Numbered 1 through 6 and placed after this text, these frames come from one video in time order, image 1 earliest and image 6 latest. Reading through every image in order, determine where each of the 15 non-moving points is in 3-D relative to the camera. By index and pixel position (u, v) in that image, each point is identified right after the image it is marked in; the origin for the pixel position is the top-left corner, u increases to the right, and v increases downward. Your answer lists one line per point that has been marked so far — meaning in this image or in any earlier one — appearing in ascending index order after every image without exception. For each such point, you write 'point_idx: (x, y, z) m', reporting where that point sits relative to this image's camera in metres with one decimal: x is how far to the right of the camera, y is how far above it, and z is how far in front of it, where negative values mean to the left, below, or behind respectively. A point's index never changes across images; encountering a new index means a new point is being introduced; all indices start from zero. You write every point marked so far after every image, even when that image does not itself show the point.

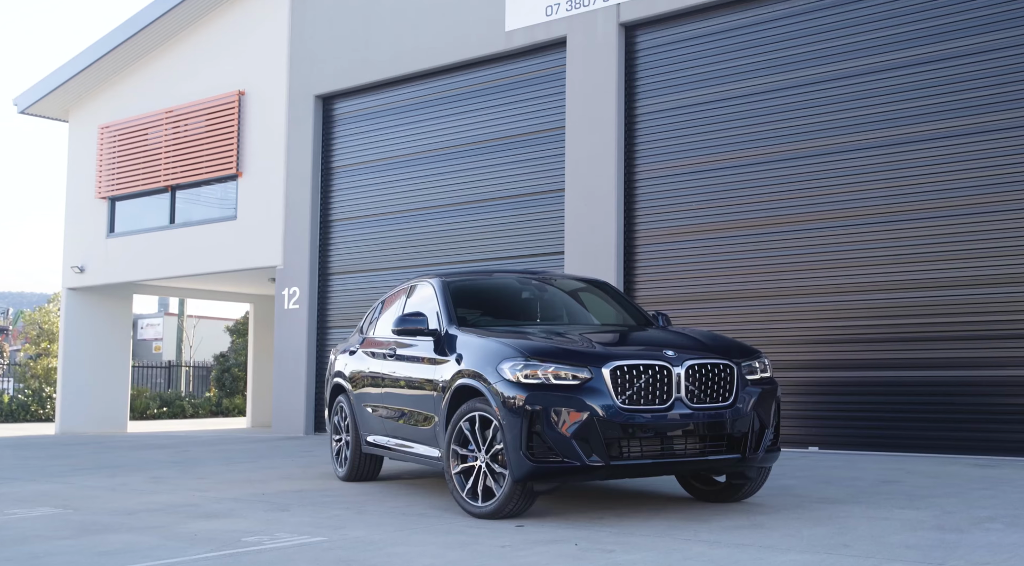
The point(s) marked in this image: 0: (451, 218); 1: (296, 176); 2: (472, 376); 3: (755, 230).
0: (-0.9, +1.0, +14.3) m
1: (-3.7, +1.9, +16.3) m
2: (-0.3, -0.6, +6.2) m
3: (+2.8, +0.7, +11.1) m
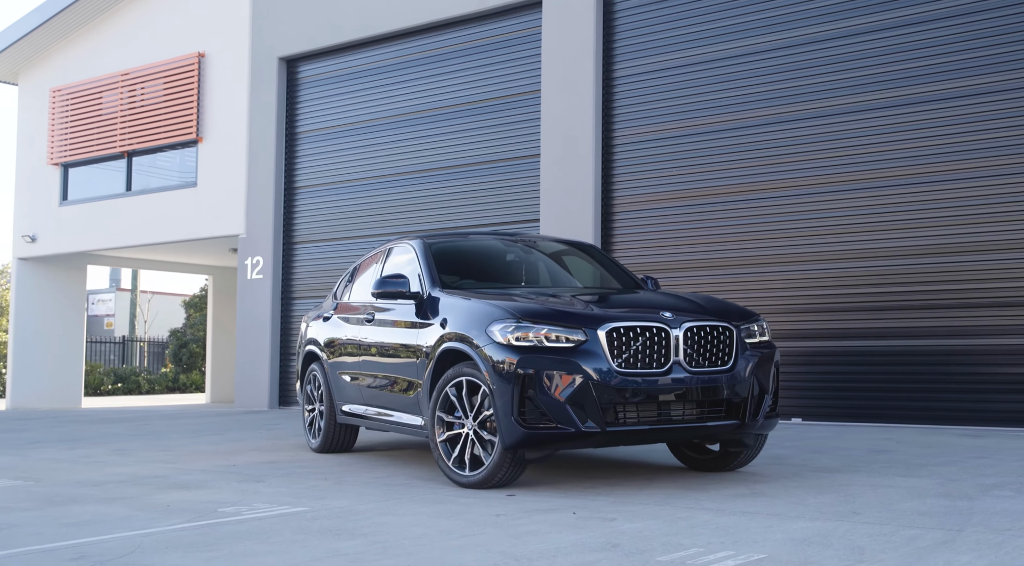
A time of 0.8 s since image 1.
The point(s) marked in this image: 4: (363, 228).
0: (-1.3, +1.5, +13.9) m
1: (-4.2, +2.4, +15.8) m
2: (-0.3, -0.3, +5.9) m
3: (+2.5, +1.0, +10.9) m
4: (-2.2, +0.9, +14.5) m
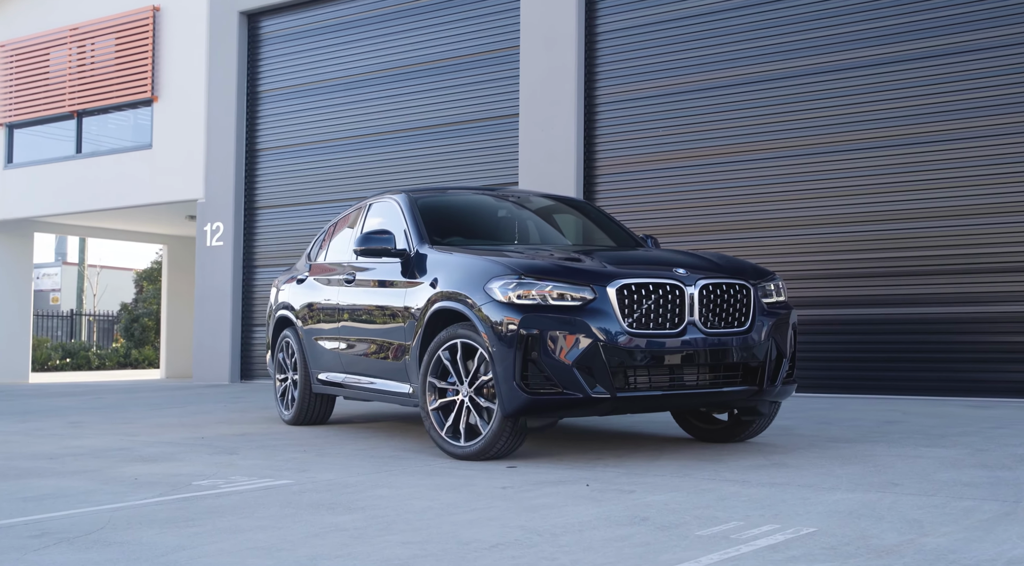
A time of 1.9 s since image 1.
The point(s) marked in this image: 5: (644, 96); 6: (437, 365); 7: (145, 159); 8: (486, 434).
0: (-1.7, +1.9, +13.3) m
1: (-4.6, +2.9, +15.1) m
2: (-0.3, -0.1, +5.5) m
3: (+2.3, +1.4, +10.5) m
4: (-2.6, +1.3, +13.9) m
5: (+1.5, +2.2, +11.2) m
6: (-0.4, -0.5, +5.6) m
7: (-6.2, +2.1, +16.2) m
8: (-0.1, -0.8, +5.2) m
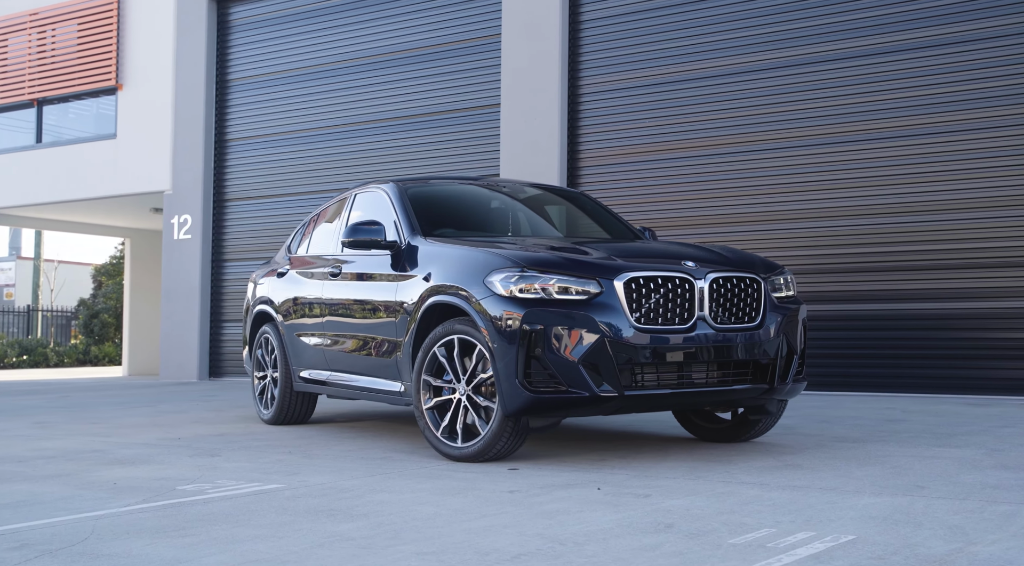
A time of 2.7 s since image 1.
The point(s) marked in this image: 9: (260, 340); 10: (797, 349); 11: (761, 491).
0: (-2.0, +2.0, +13.0) m
1: (-5.0, +3.0, +14.7) m
2: (-0.3, -0.1, +5.2) m
3: (+2.1, +1.4, +10.4) m
4: (-3.0, +1.4, +13.6) m
5: (+1.3, +2.2, +11.0) m
6: (-0.4, -0.4, +5.3) m
7: (-6.6, +2.2, +15.7) m
8: (-0.1, -0.8, +5.0) m
9: (-1.9, -0.4, +7.2) m
10: (+1.6, -0.4, +5.3) m
11: (+1.0, -0.9, +4.1) m
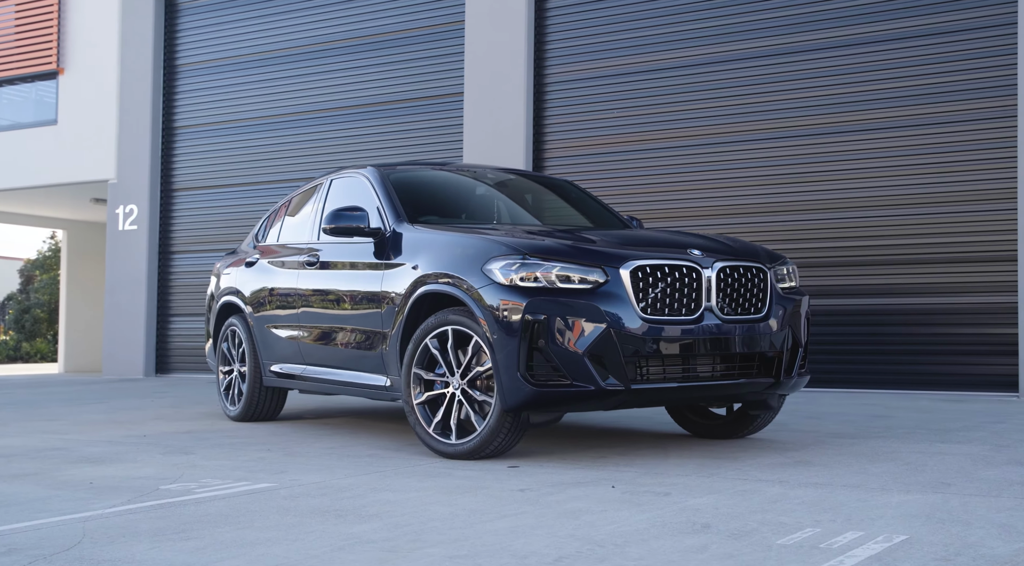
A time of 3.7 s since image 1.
0: (-2.5, +2.0, +12.6) m
1: (-5.6, +3.0, +14.1) m
2: (-0.4, 0.0, +5.0) m
3: (+1.8, +1.4, +10.2) m
4: (-3.5, +1.5, +13.1) m
5: (+0.9, +2.3, +10.8) m
6: (-0.5, -0.4, +5.0) m
7: (-7.3, +2.3, +15.0) m
8: (-0.1, -0.7, +4.7) m
9: (-2.0, -0.4, +6.8) m
10: (+1.5, -0.3, +5.2) m
11: (+1.1, -0.8, +3.9) m
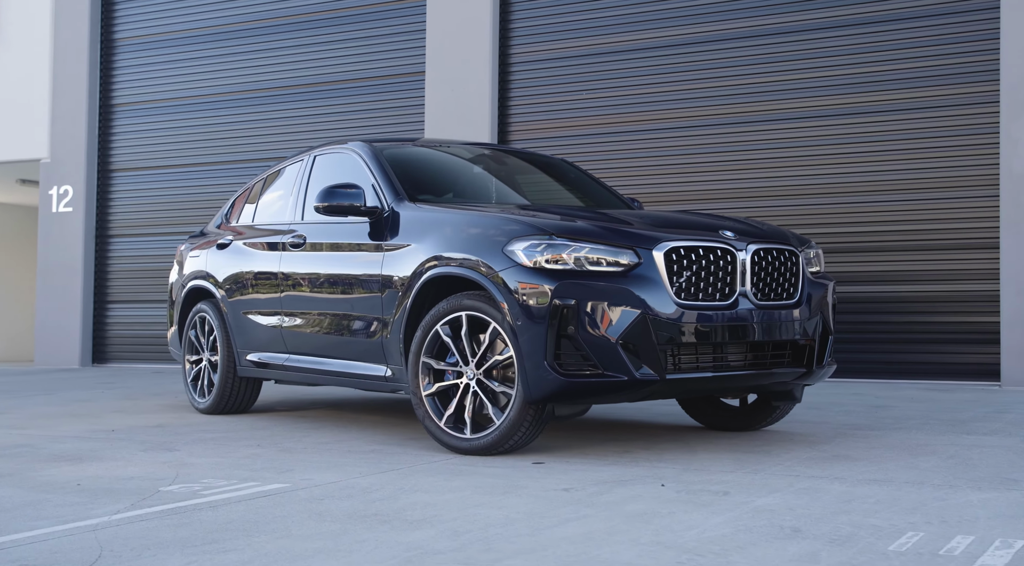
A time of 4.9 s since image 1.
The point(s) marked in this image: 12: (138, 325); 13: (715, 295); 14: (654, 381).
0: (-3.0, +2.2, +12.0) m
1: (-6.1, +3.2, +13.2) m
2: (-0.3, +0.1, +4.5) m
3: (+1.4, +1.5, +10.0) m
4: (-4.0, +1.6, +12.4) m
5: (+0.6, +2.4, +10.5) m
6: (-0.4, -0.3, +4.6) m
7: (-7.9, +2.5, +14.0) m
8: (-0.1, -0.6, +4.3) m
9: (-2.1, -0.2, +6.3) m
10: (+1.6, -0.3, +4.9) m
11: (+1.2, -0.8, +3.6) m
12: (-5.0, -0.6, +12.7) m
13: (+0.9, -0.1, +4.4) m
14: (+0.6, -0.4, +4.2) m
